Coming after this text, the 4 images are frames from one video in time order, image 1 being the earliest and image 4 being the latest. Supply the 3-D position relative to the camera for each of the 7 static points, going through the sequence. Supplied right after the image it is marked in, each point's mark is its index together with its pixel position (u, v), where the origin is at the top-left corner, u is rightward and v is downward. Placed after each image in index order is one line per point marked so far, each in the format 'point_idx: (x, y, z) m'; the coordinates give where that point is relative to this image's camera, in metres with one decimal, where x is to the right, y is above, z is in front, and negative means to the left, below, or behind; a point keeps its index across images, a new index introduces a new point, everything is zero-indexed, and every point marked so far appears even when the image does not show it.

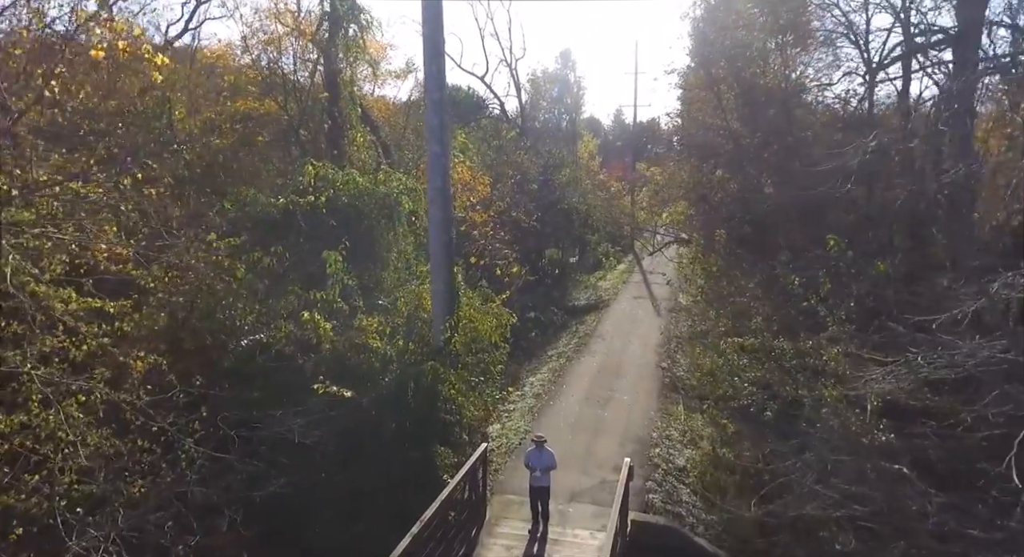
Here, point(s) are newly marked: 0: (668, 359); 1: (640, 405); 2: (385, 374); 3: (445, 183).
0: (+4.0, -2.1, +15.6) m
1: (+2.6, -2.6, +12.3) m
2: (-1.5, -1.1, +7.1) m
3: (-0.9, +1.3, +8.3) m
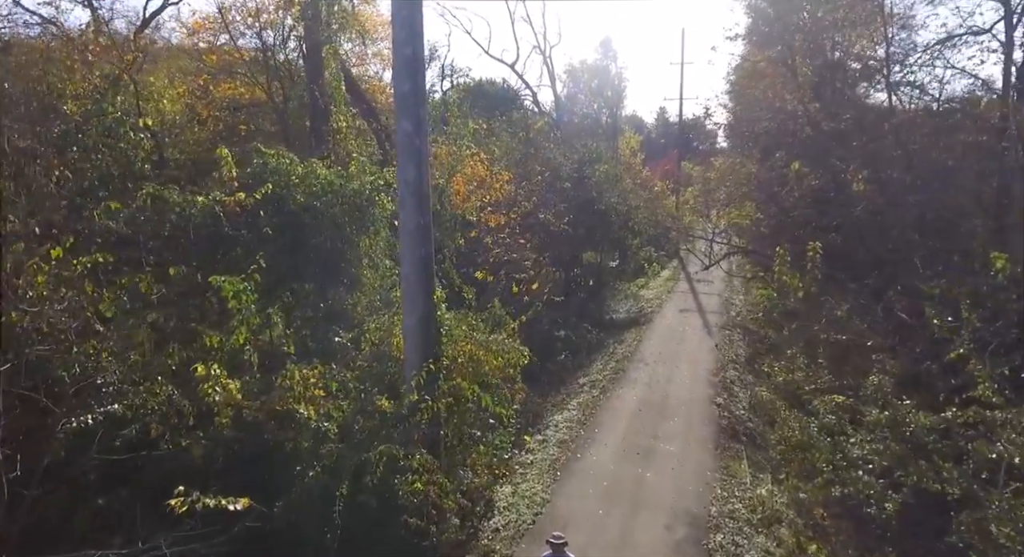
0: (+4.5, -2.4, +12.9) m
1: (+2.8, -2.9, +9.6) m
2: (-1.6, -1.4, +4.7) m
3: (-0.9, +1.0, +5.9) m
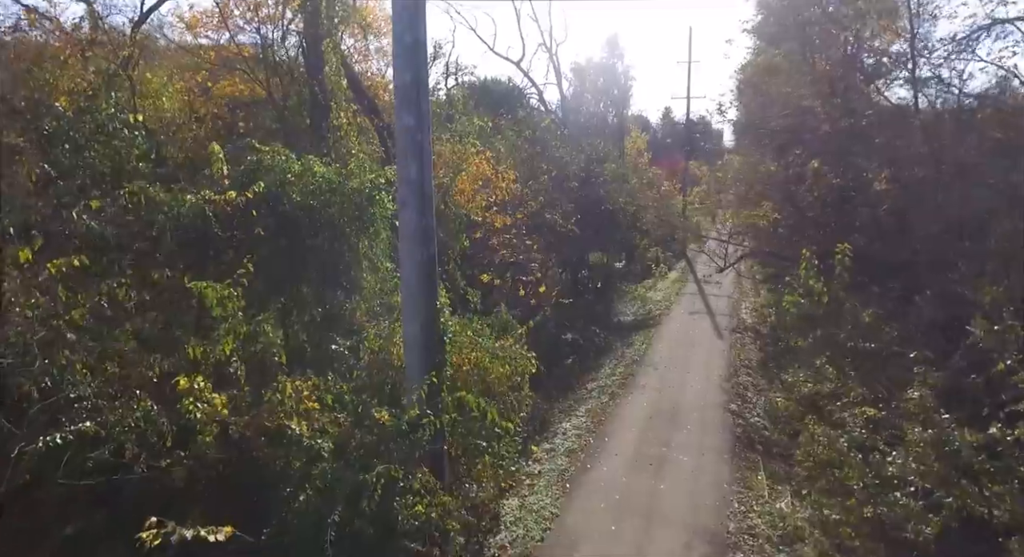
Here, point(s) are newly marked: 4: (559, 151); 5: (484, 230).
0: (+4.6, -2.5, +12.5) m
1: (+2.9, -2.9, +9.2) m
2: (-1.5, -1.5, +4.4) m
3: (-0.8, +0.9, +5.5) m
4: (+1.4, +3.9, +18.7) m
5: (-0.6, +1.0, +12.2) m
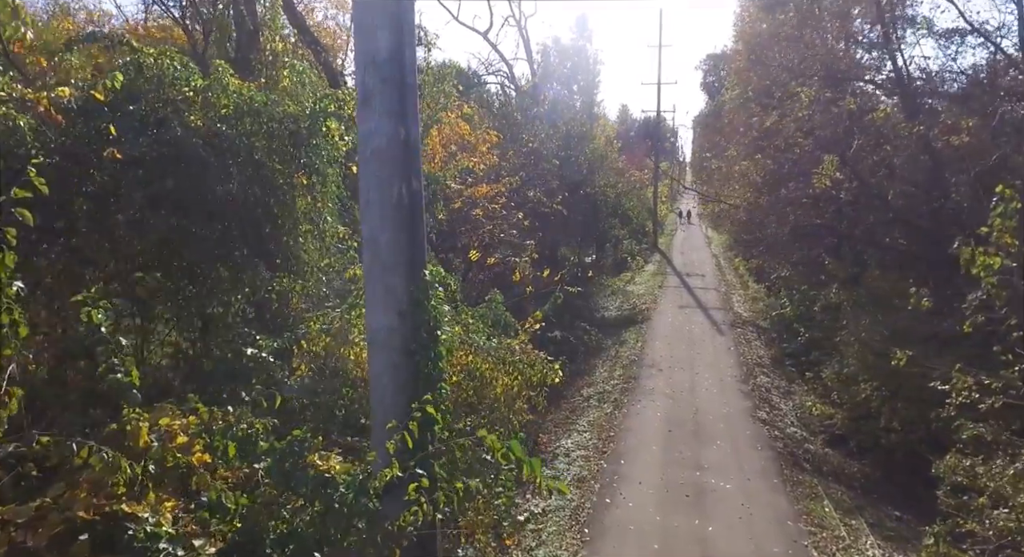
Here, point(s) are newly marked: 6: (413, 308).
0: (+4.3, -2.2, +10.5) m
1: (+2.9, -2.7, +7.2) m
2: (-1.2, -1.2, +2.0) m
3: (-0.6, +1.2, +3.2) m
4: (+0.7, +4.1, +16.5) m
5: (-0.8, +1.2, +9.9) m
6: (-0.5, -0.2, +3.3) m
